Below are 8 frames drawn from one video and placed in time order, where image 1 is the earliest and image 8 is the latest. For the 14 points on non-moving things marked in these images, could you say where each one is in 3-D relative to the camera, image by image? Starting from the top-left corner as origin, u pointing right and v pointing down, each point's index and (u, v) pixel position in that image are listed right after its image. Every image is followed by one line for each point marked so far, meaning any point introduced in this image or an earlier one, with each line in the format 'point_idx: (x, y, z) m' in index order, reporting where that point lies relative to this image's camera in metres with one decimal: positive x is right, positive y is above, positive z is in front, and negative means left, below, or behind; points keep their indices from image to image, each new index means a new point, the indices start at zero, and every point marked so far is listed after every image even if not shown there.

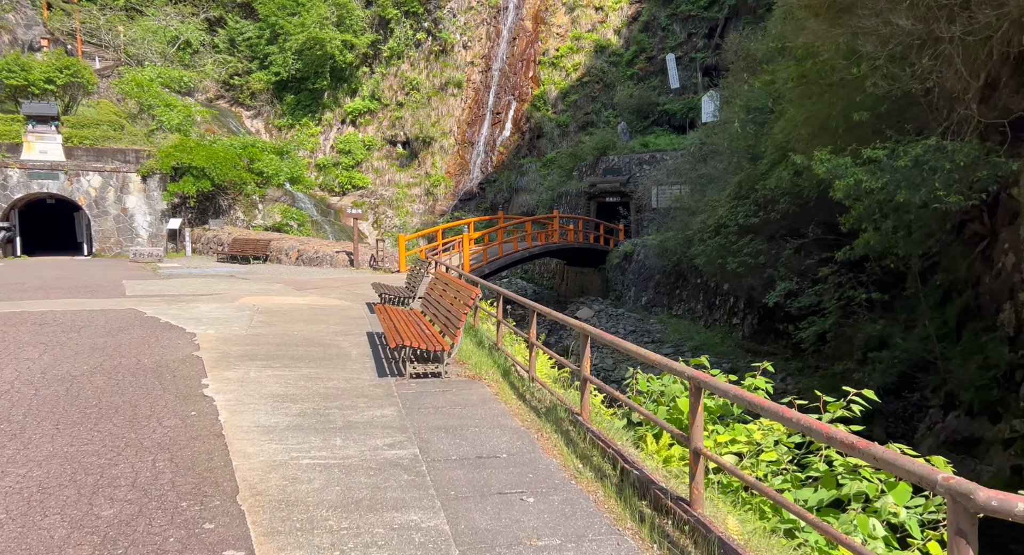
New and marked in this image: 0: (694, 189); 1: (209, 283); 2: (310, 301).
0: (+4.3, +2.1, +14.7) m
1: (-6.0, -0.1, +12.3) m
2: (-3.2, -0.4, +9.8) m
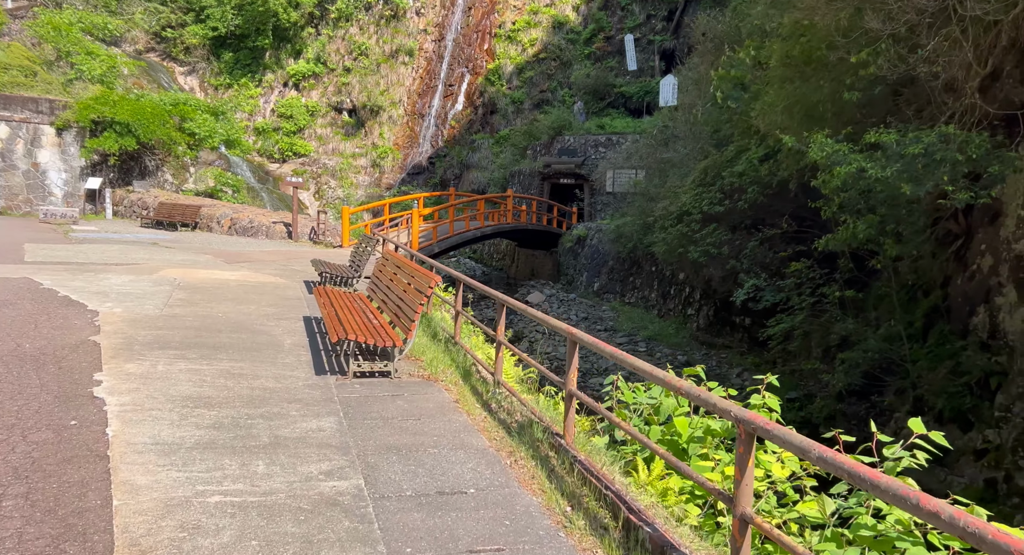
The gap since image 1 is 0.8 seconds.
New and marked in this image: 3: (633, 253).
0: (+3.2, +2.4, +14.2) m
1: (-6.9, +0.5, +11.1) m
2: (-3.9, 0.0, +8.8) m
3: (+3.0, +0.6, +15.3) m
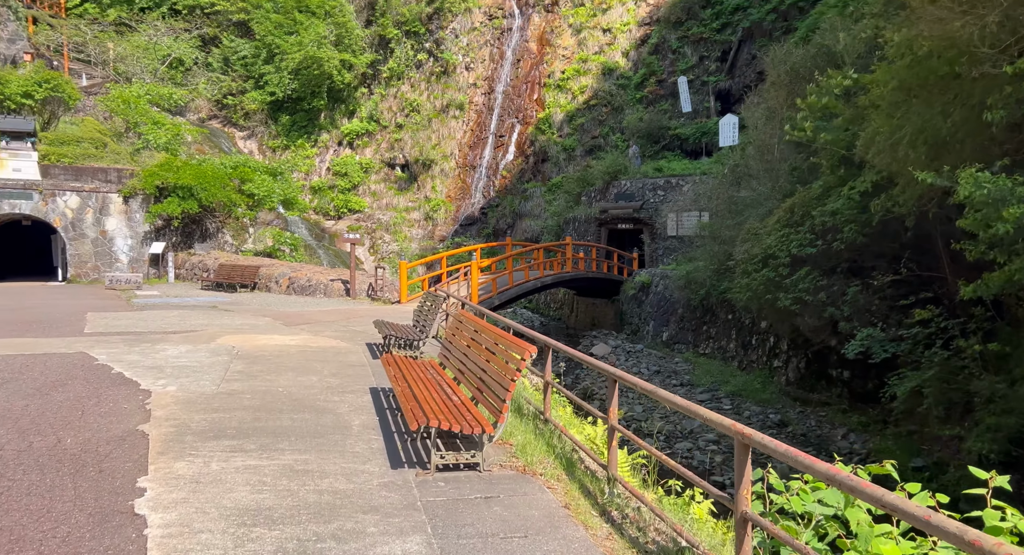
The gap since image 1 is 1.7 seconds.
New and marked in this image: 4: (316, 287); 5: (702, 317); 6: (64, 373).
0: (+4.6, +1.3, +13.4) m
1: (-5.7, -0.7, +10.8) m
2: (-2.8, -0.8, +8.4) m
3: (+4.5, -0.5, +14.3) m
4: (-4.9, -0.2, +15.5) m
5: (+4.5, -0.9, +14.6) m
6: (-4.1, -0.9, +5.7) m
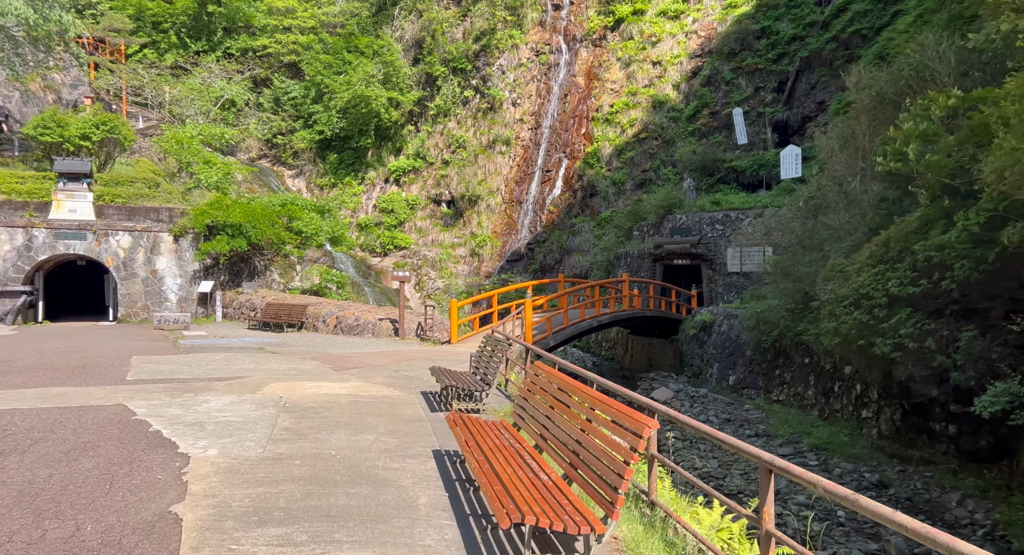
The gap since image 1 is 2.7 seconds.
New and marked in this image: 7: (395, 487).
0: (+5.7, +0.5, +12.4) m
1: (-4.7, -1.4, +10.4) m
2: (-2.0, -1.4, +7.7) m
3: (+5.7, -1.4, +13.2) m
4: (-3.6, -1.2, +15.0) m
5: (+5.7, -1.8, +13.5) m
6: (-3.5, -1.3, +5.2) m
7: (-0.8, -1.4, +4.1) m
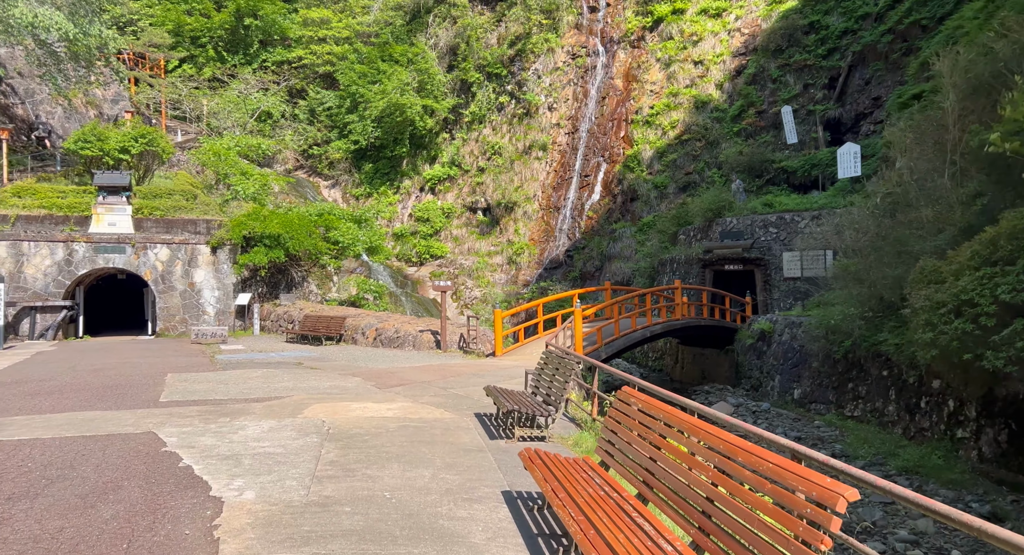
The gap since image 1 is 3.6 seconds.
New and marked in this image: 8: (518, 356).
0: (+6.7, +0.4, +11.3) m
1: (-3.8, -1.6, +9.9) m
2: (-1.3, -1.5, +7.1) m
3: (+6.7, -1.5, +12.1) m
4: (-2.5, -1.4, +14.4) m
5: (+6.7, -1.9, +12.4) m
6: (-2.9, -1.4, +4.6) m
7: (-0.2, -1.5, +3.4) m
8: (+0.1, -1.6, +12.7) m
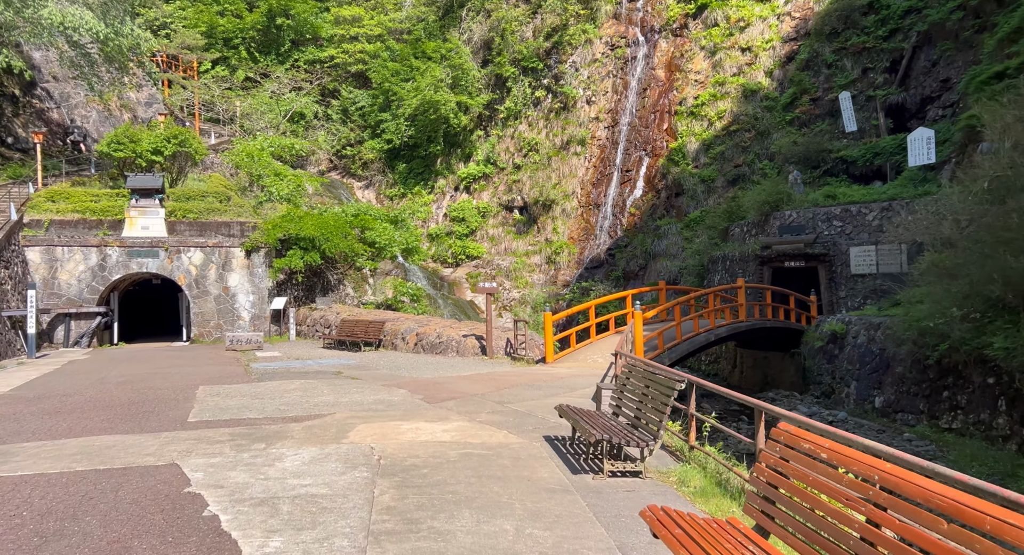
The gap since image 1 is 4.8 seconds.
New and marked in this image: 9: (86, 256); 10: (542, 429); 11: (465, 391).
0: (+7.6, +0.5, +10.0) m
1: (-3.0, -1.6, +9.0) m
2: (-0.6, -1.5, +6.1) m
3: (+7.6, -1.4, +10.8) m
4: (-1.4, -1.4, +13.5) m
5: (+7.7, -1.9, +11.1) m
6: (-2.3, -1.4, +3.7) m
7: (+0.3, -1.5, +2.4) m
8: (+1.1, -1.6, +11.7) m
9: (-12.2, +0.6, +17.8) m
10: (+0.3, -1.5, +6.3) m
11: (-0.7, -1.6, +8.5) m
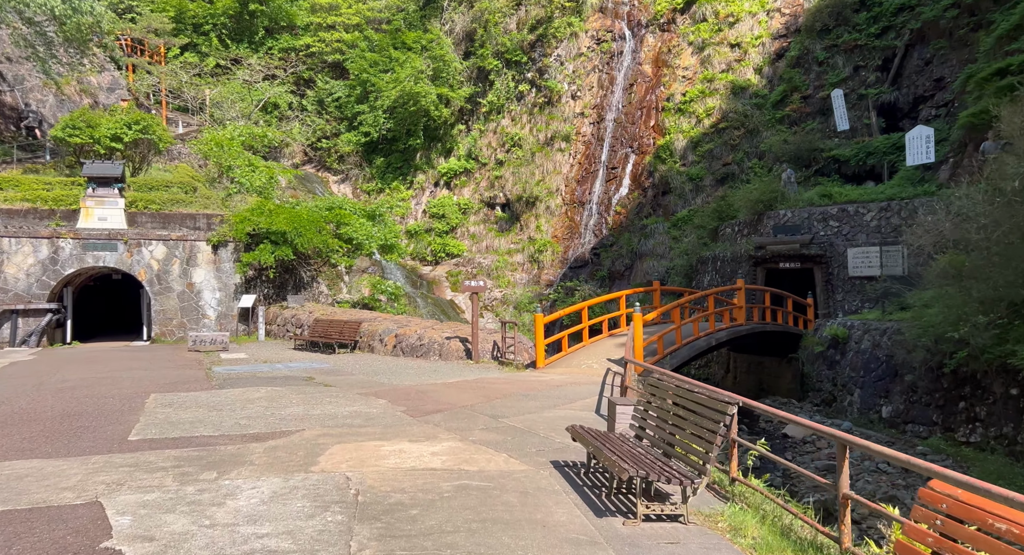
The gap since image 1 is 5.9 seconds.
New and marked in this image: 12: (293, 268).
0: (+7.4, +0.5, +9.4) m
1: (-3.1, -1.6, +8.0) m
2: (-0.5, -1.5, +5.2) m
3: (+7.4, -1.4, +10.2) m
4: (-1.7, -1.4, +12.5) m
5: (+7.5, -1.9, +10.5) m
6: (-2.2, -1.4, +2.7) m
7: (+0.5, -1.5, +1.6) m
8: (+0.9, -1.6, +10.9) m
9: (-12.6, +0.8, +16.5) m
10: (+0.3, -1.5, +5.4) m
11: (-0.7, -1.5, +7.6) m
12: (-6.7, +0.3, +18.8) m
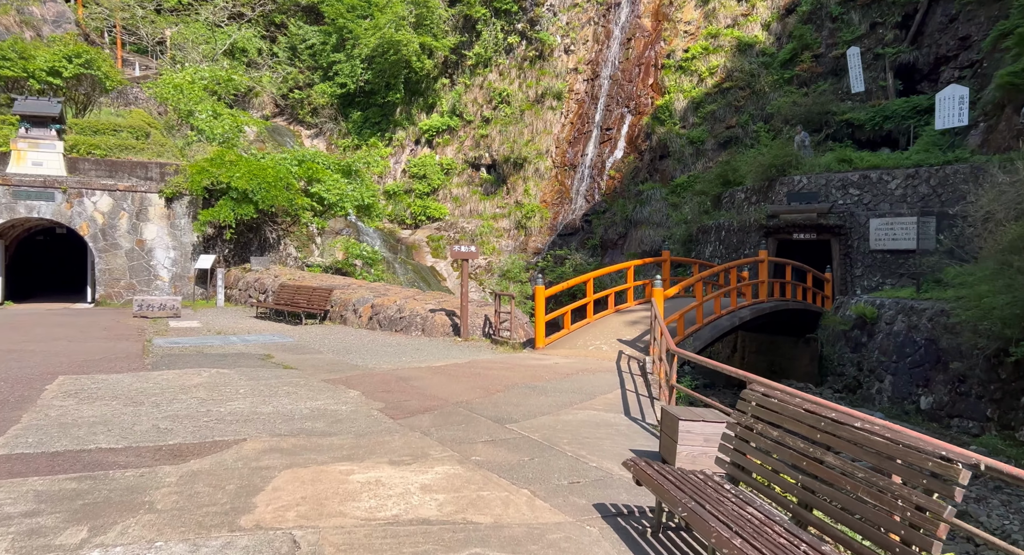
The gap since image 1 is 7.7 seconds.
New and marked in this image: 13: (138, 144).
0: (+7.5, +0.8, +8.0) m
1: (-3.0, -1.1, +6.4) m
2: (-0.4, -1.3, +3.6) m
3: (+7.4, -1.1, +8.9) m
4: (-1.8, -0.7, +10.9) m
5: (+7.5, -1.5, +9.2) m
6: (-1.9, -1.3, +1.1) m
7: (+0.7, -1.4, 0.0) m
8: (+0.9, -1.1, +9.3) m
9: (-12.8, +1.8, +14.3) m
10: (+0.5, -1.3, +3.9) m
11: (-0.7, -1.2, +6.0) m
12: (-6.9, +1.4, +16.9) m
13: (-10.8, +3.8, +18.1) m
